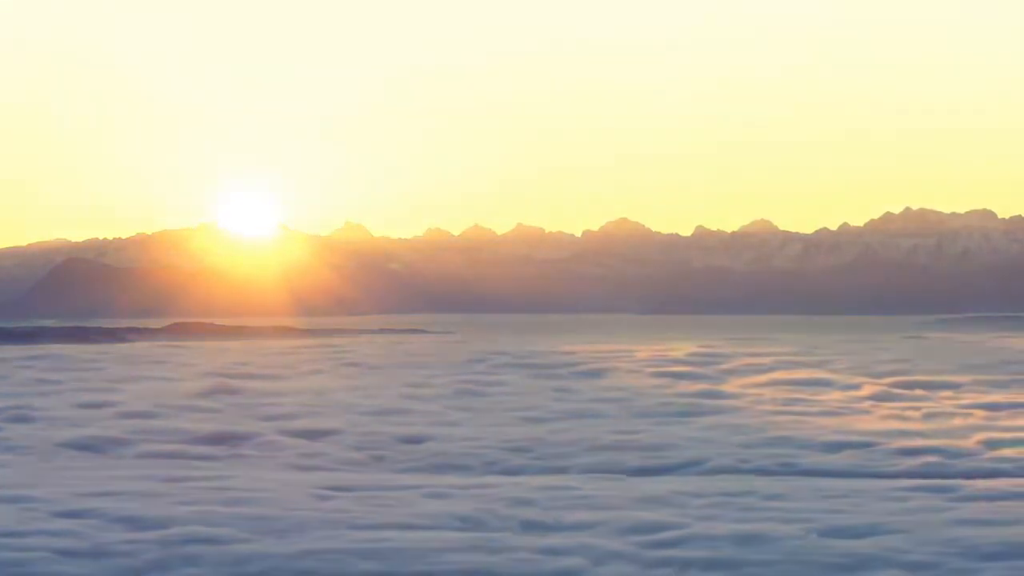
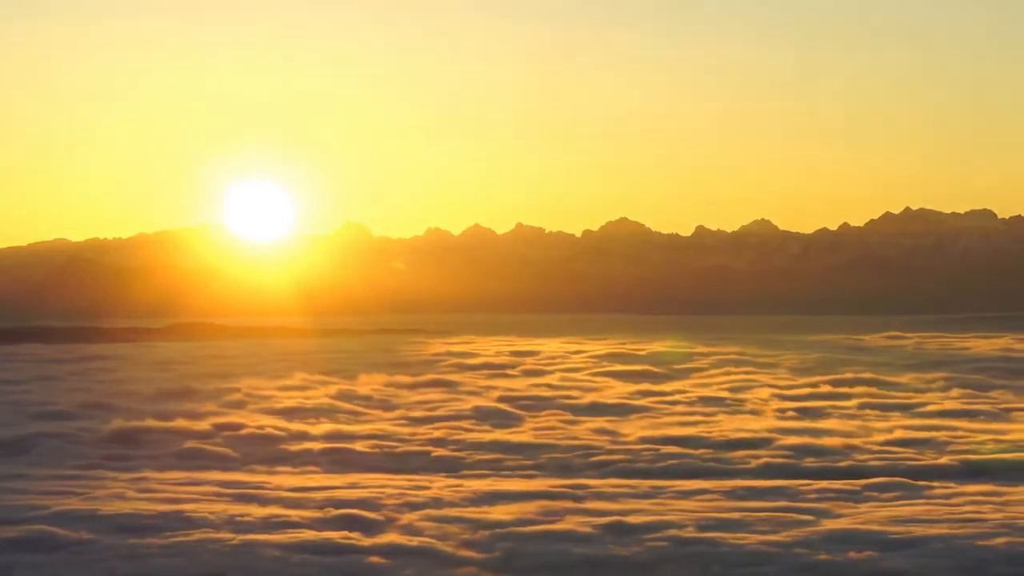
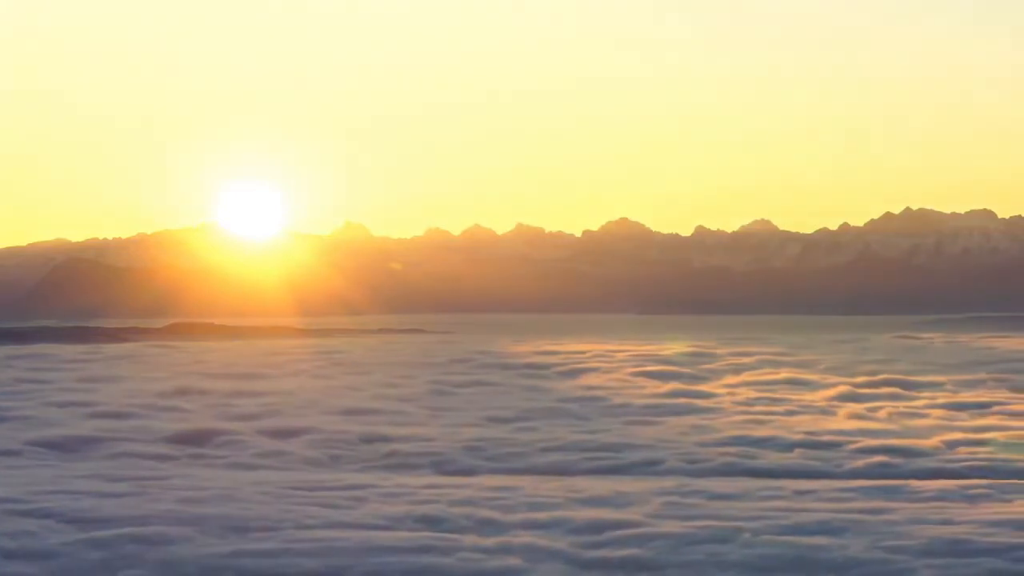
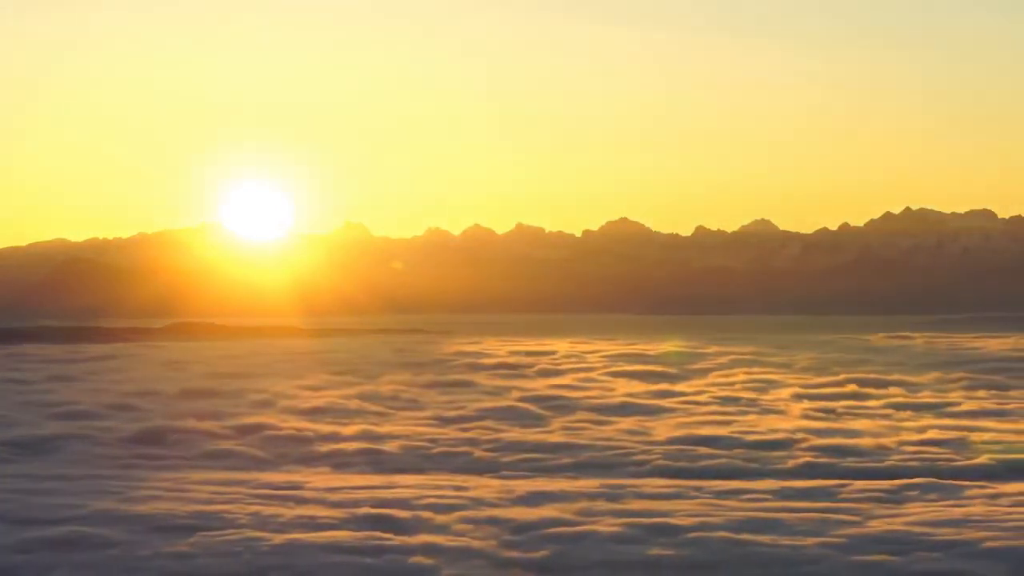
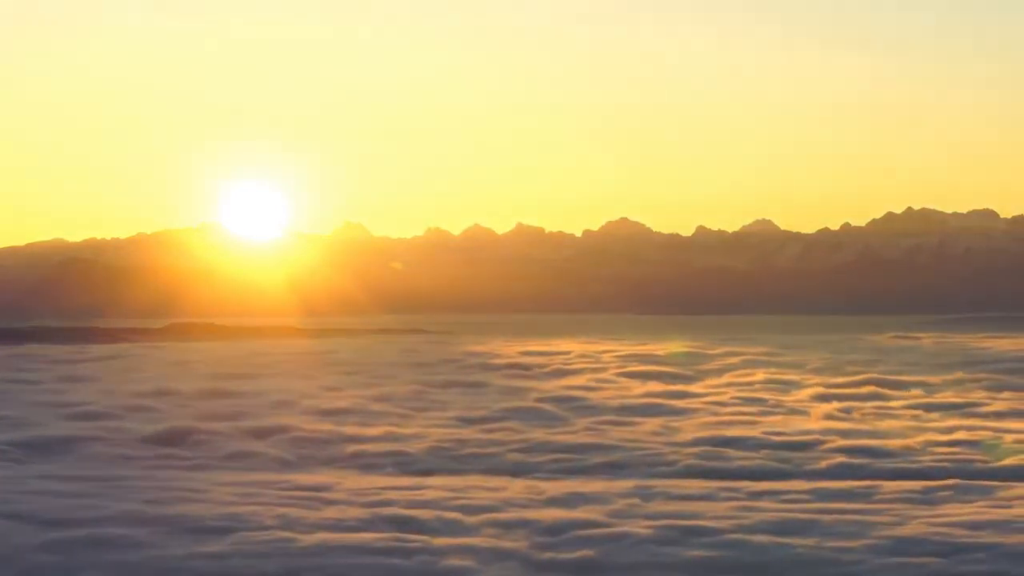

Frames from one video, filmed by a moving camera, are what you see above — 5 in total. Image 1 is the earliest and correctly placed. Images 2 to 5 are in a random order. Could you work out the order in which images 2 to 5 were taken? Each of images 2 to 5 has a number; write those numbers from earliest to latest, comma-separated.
3, 5, 4, 2
